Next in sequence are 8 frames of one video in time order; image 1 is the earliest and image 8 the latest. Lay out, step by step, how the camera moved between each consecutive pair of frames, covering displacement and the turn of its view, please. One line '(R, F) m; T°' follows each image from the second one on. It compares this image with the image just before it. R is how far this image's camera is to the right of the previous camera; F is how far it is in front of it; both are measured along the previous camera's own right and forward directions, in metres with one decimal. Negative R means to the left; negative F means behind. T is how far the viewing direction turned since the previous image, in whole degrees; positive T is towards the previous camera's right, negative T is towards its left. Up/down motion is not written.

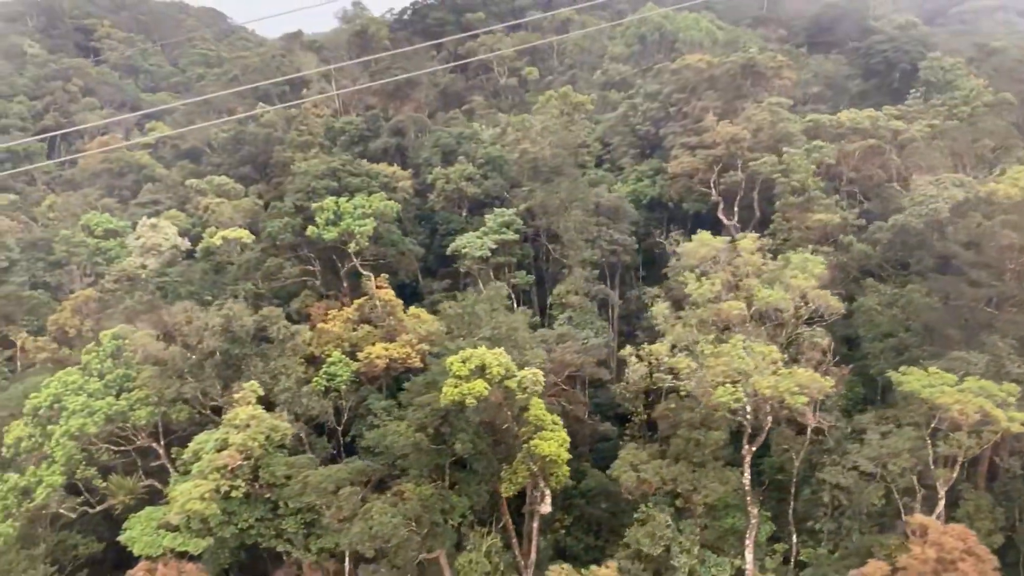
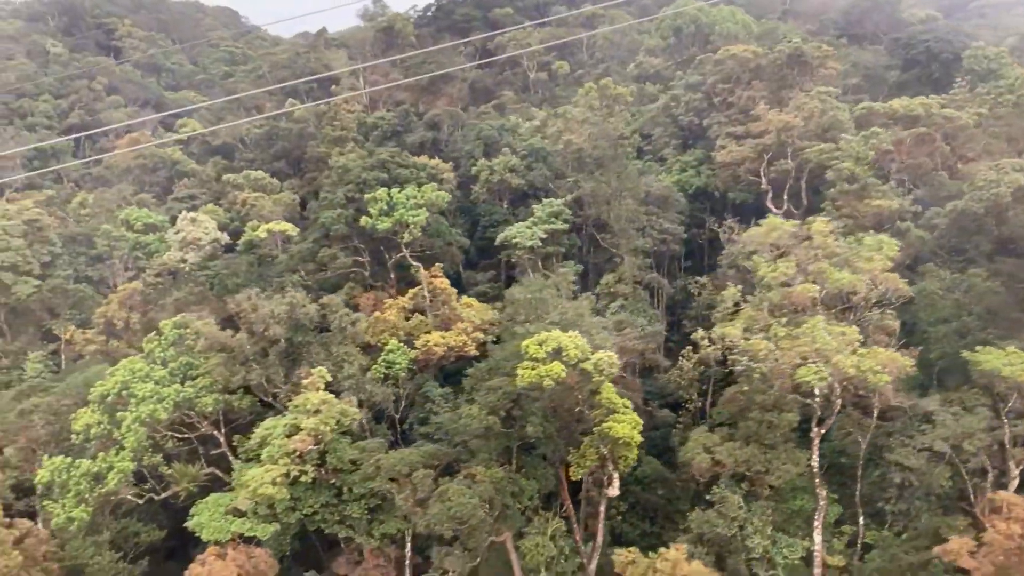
(-1.1, -0.1) m; 0°
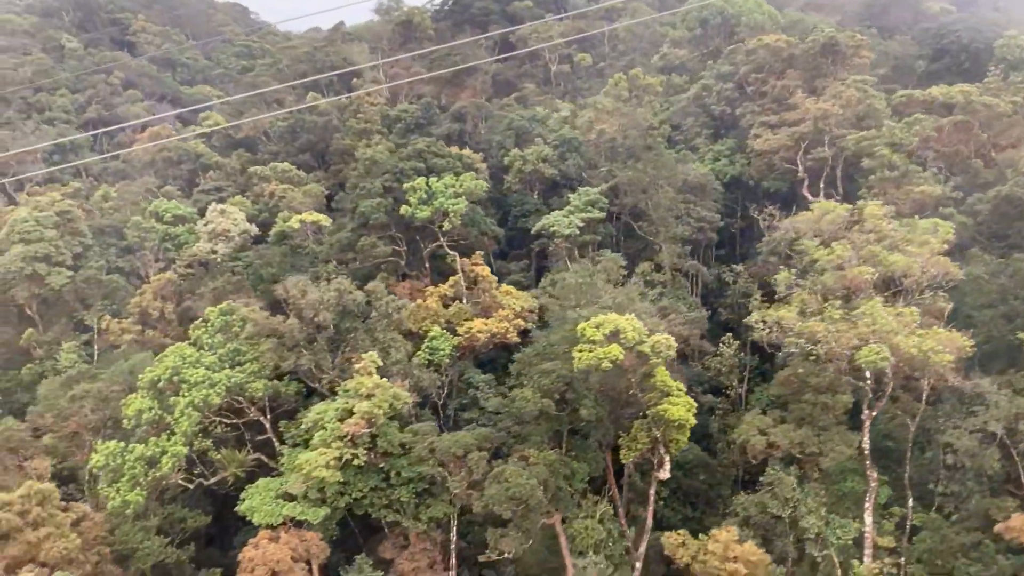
(-0.9, -0.1) m; 0°
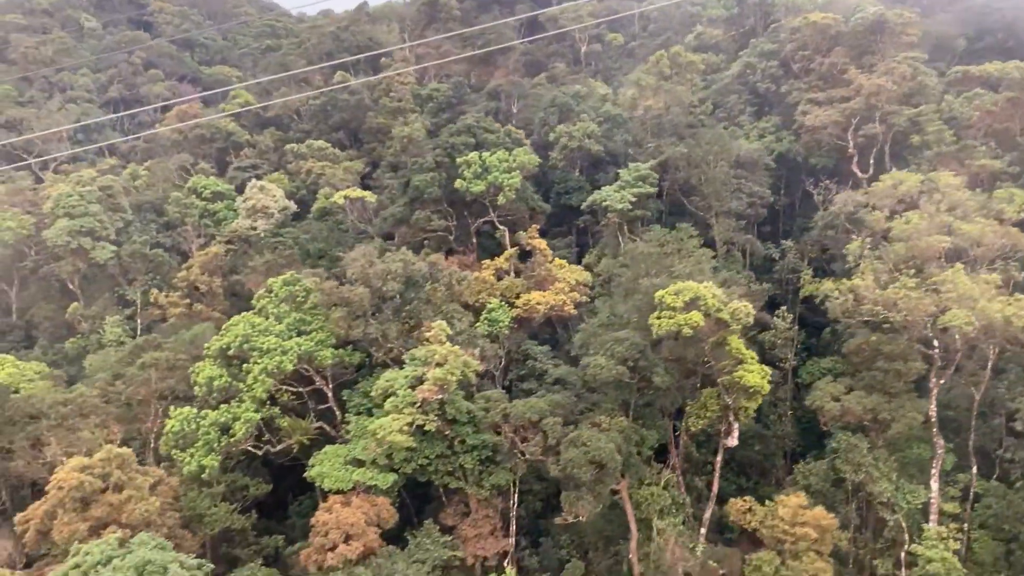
(-1.3, -0.2) m; 0°
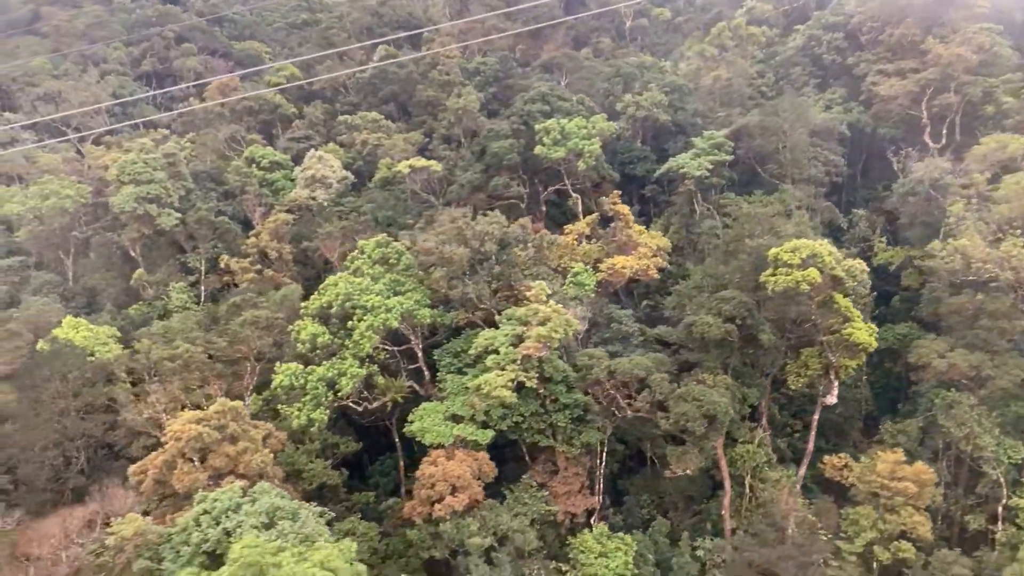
(-1.9, -0.3) m; 0°
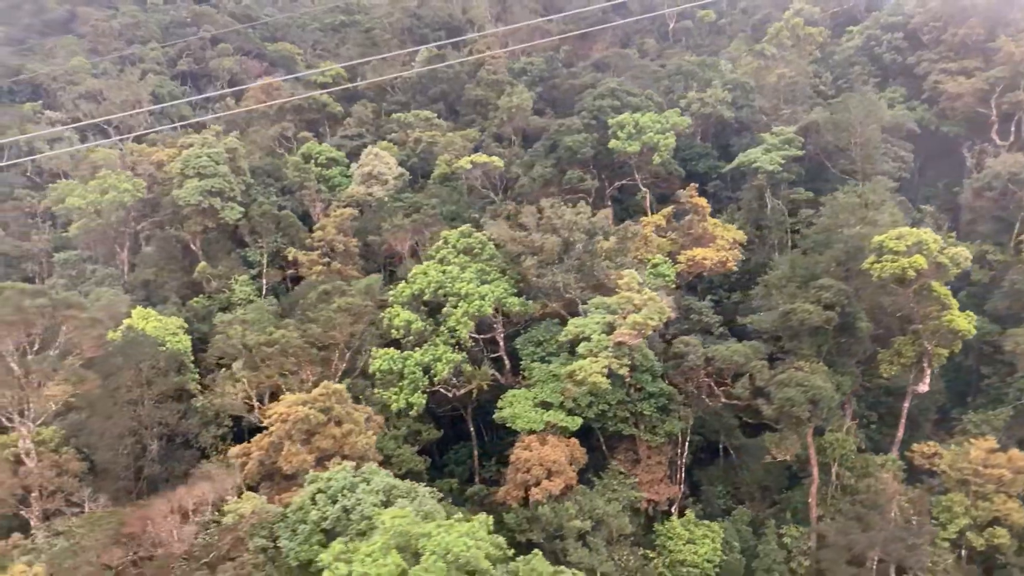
(-1.7, -0.2) m; 0°
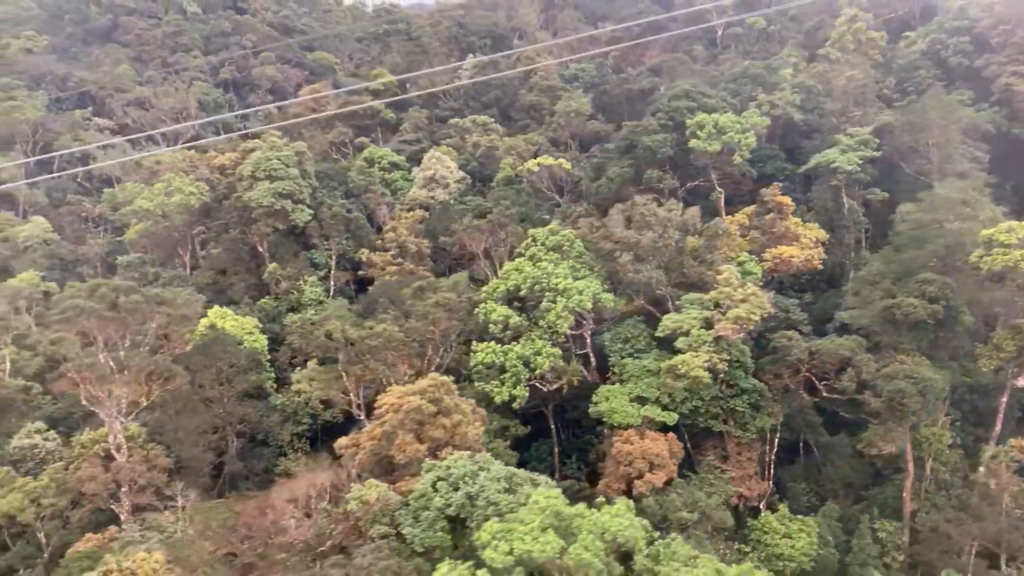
(-1.7, -0.2) m; -1°
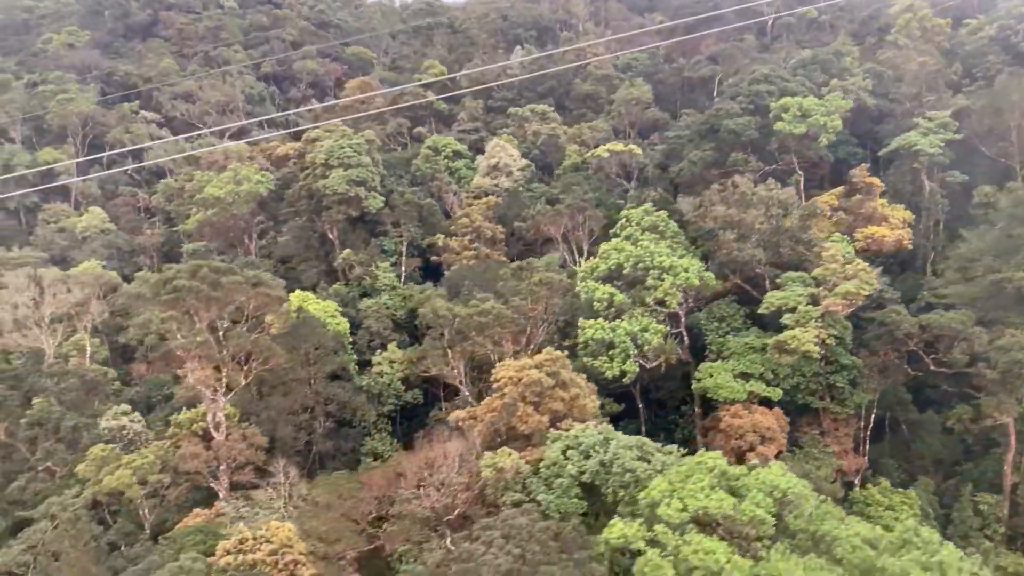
(-2.0, -0.3) m; 0°
